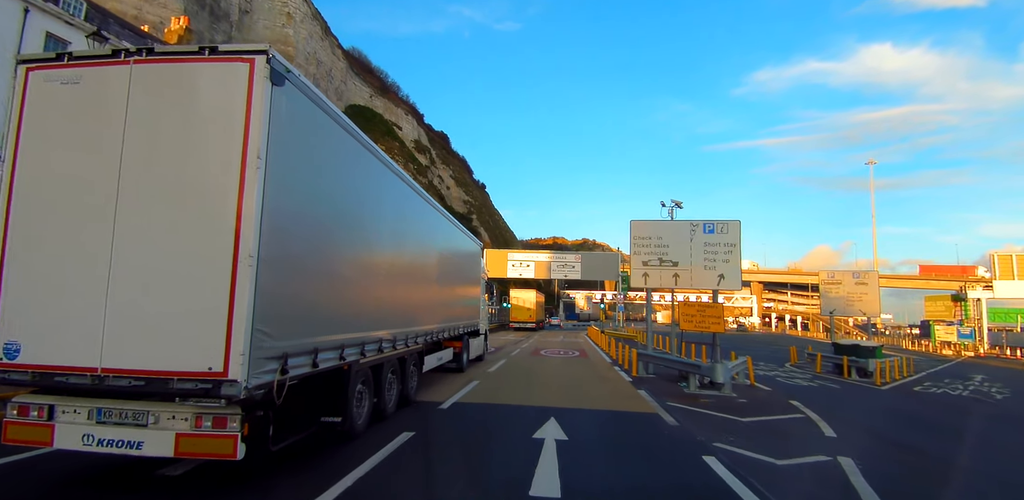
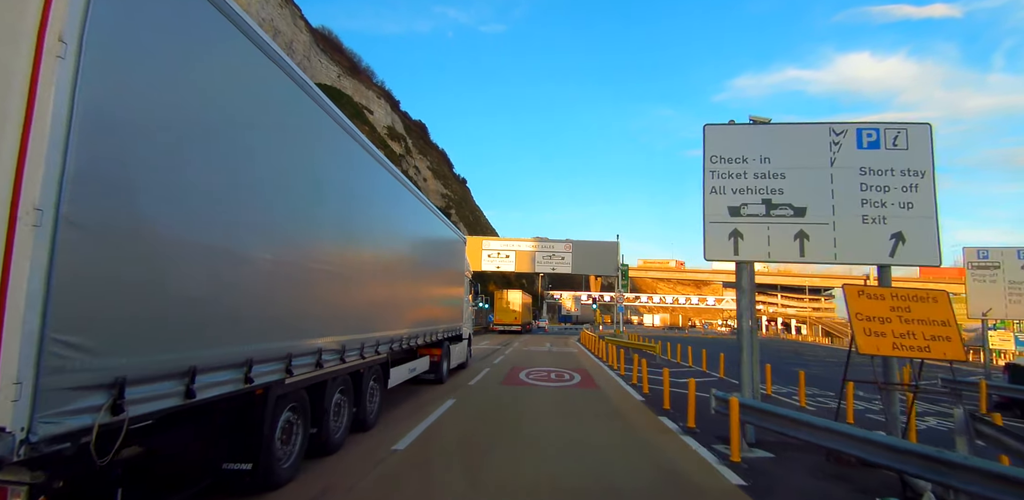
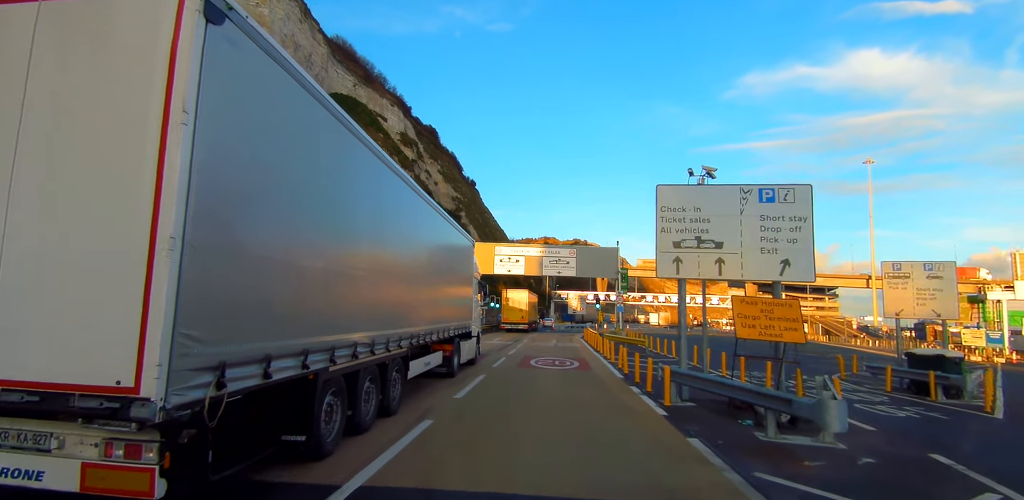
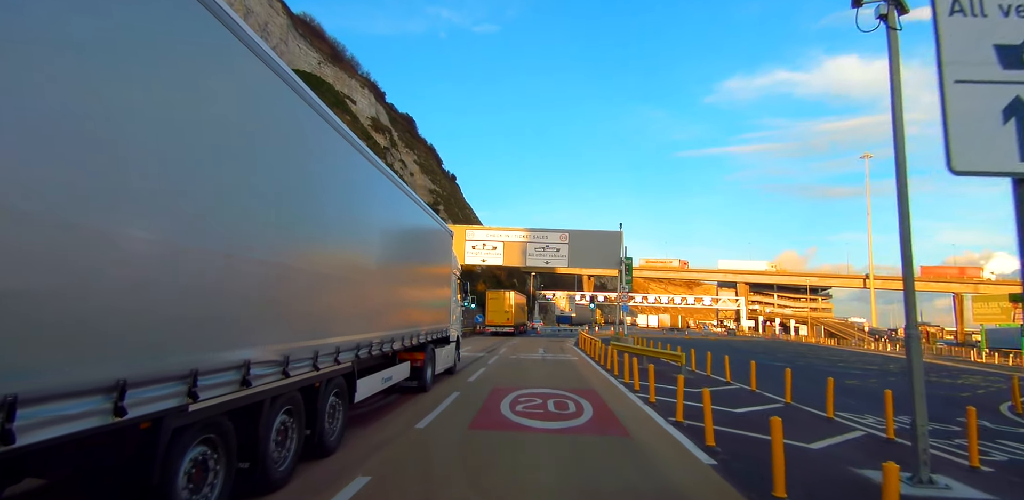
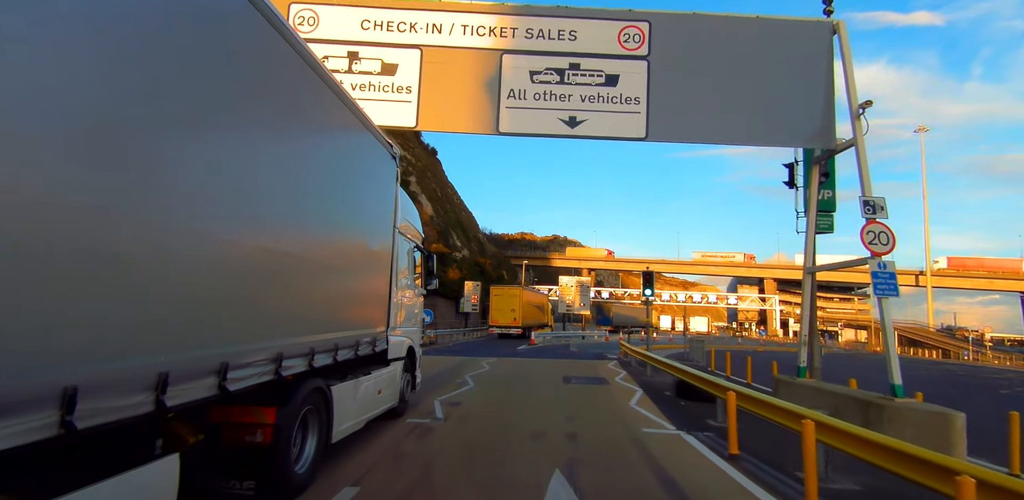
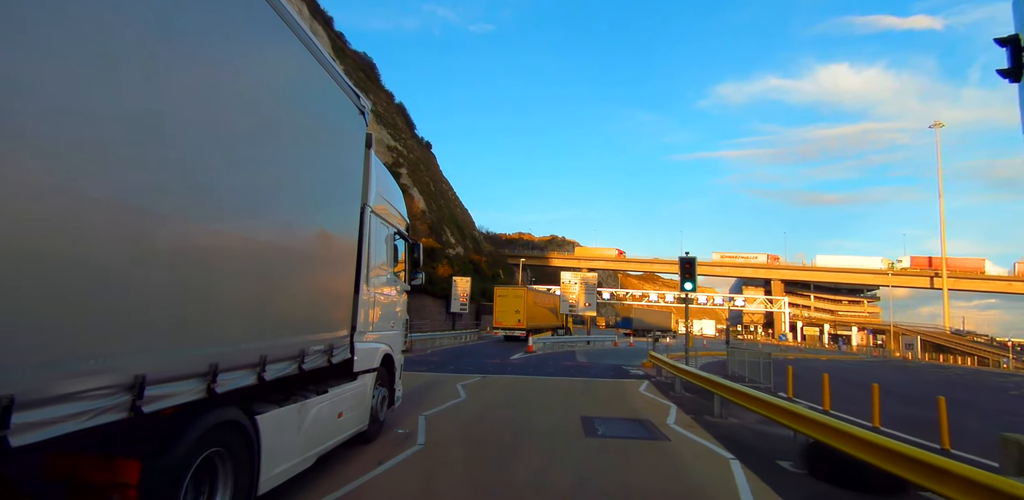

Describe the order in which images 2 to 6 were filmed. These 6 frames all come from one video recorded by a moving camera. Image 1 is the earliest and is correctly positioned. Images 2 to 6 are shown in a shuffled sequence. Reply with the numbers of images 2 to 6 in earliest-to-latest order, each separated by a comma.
3, 2, 4, 5, 6
